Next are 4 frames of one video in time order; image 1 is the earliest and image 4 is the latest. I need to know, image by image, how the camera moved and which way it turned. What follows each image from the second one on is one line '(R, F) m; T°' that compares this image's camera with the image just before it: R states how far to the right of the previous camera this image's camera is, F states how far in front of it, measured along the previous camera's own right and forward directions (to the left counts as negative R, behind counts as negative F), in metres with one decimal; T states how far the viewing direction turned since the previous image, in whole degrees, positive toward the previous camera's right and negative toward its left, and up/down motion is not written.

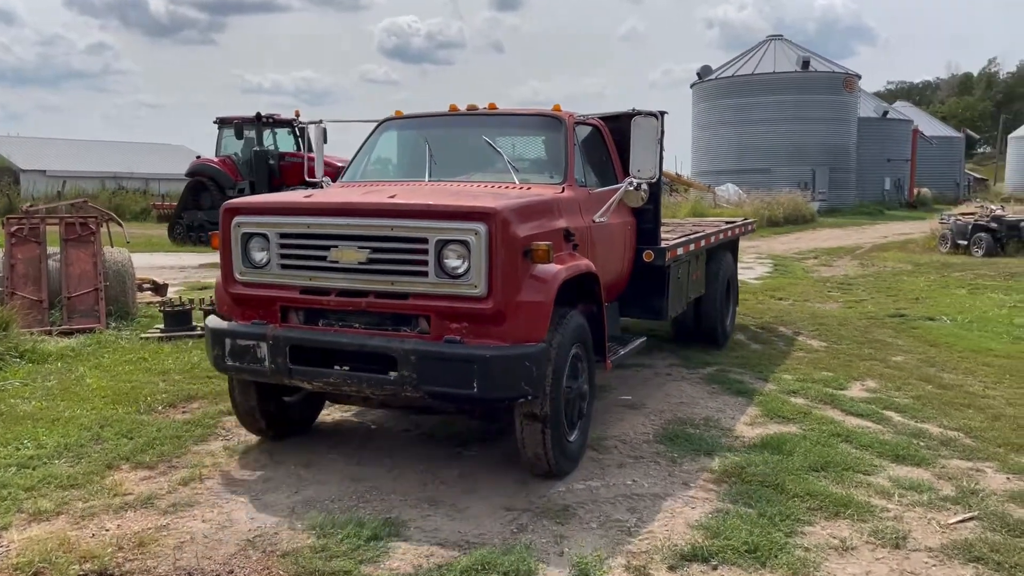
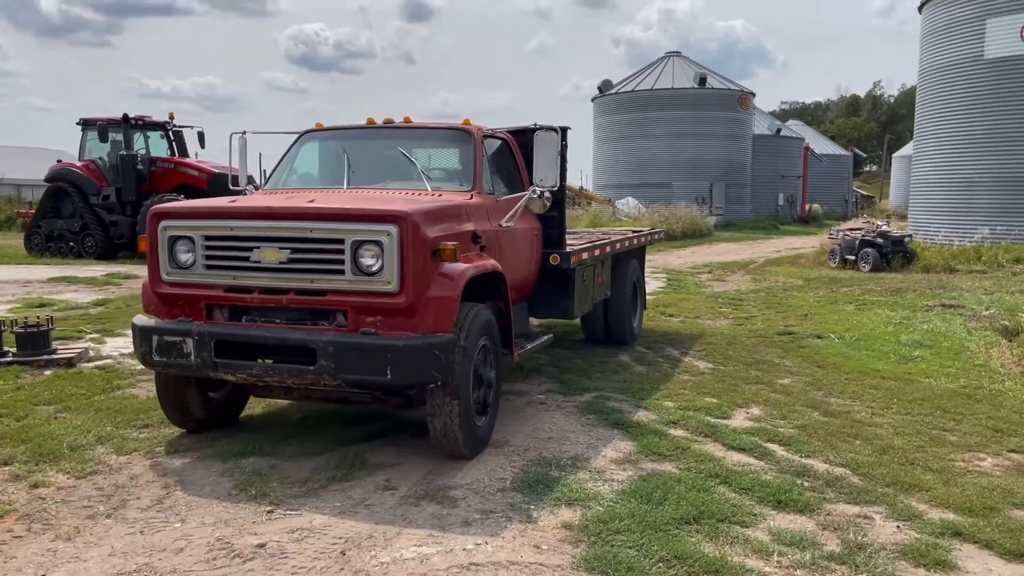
(+0.4, +0.7) m; +6°
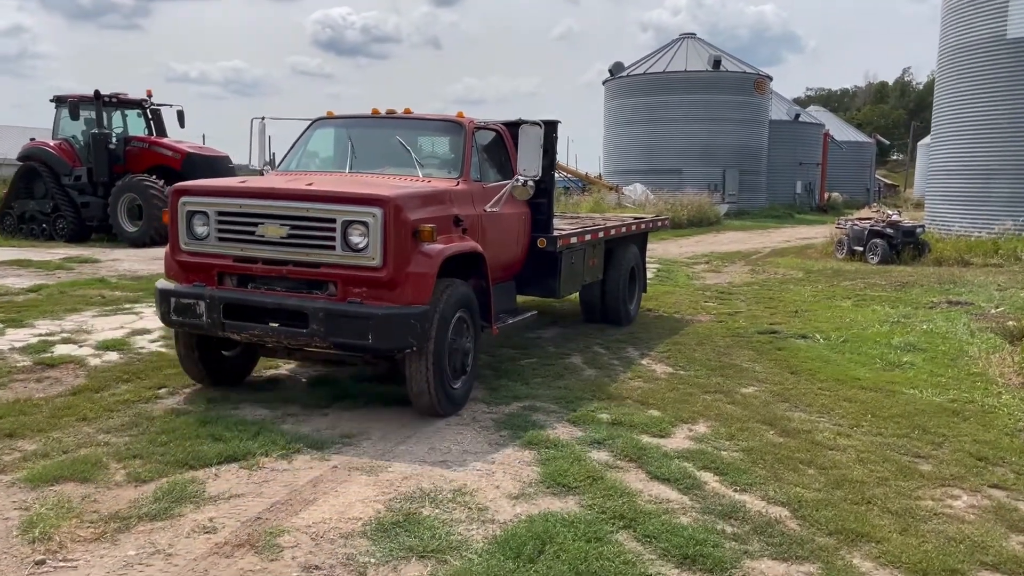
(+0.7, +0.8) m; -1°
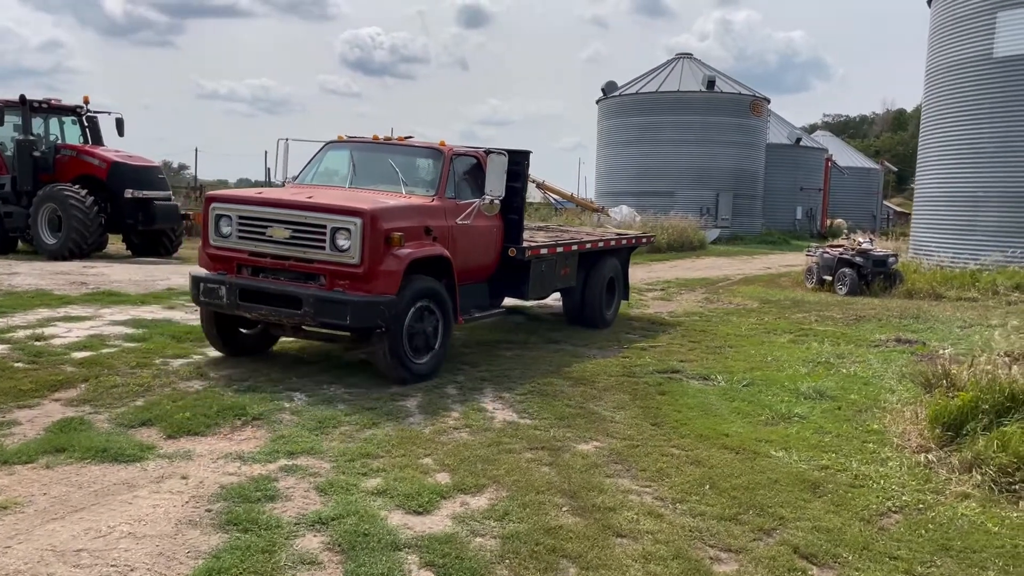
(+1.4, +1.0) m; -1°
